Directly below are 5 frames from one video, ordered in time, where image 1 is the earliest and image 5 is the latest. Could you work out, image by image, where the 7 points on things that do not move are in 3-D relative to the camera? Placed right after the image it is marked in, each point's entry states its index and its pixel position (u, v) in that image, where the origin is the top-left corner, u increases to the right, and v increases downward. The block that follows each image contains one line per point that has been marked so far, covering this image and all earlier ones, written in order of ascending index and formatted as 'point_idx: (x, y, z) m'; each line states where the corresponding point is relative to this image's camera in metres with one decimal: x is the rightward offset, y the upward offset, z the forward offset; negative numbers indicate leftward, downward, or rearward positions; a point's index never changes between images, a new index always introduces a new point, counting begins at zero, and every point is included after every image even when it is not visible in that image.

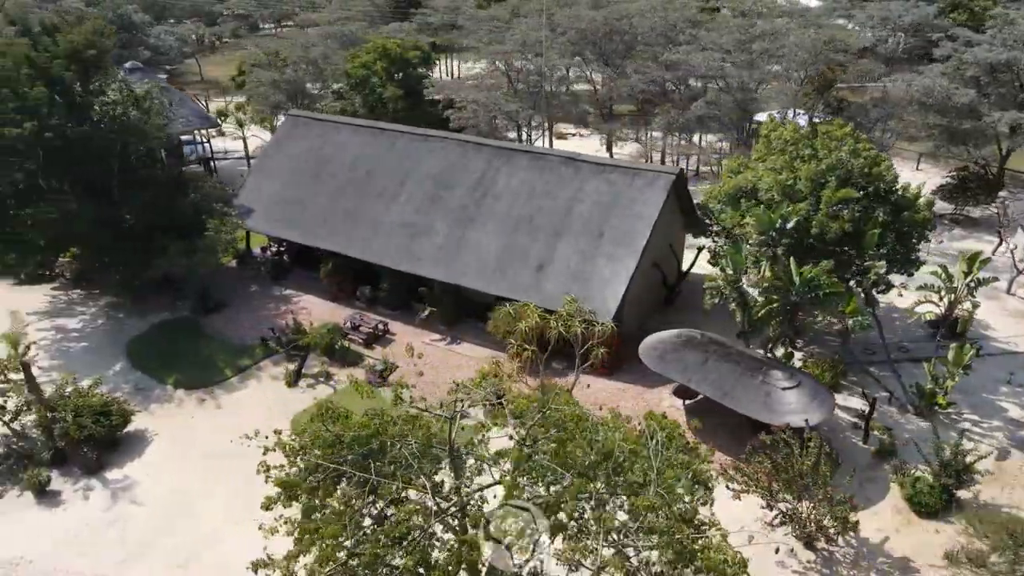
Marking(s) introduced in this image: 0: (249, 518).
0: (-6.7, -5.8, +18.7) m
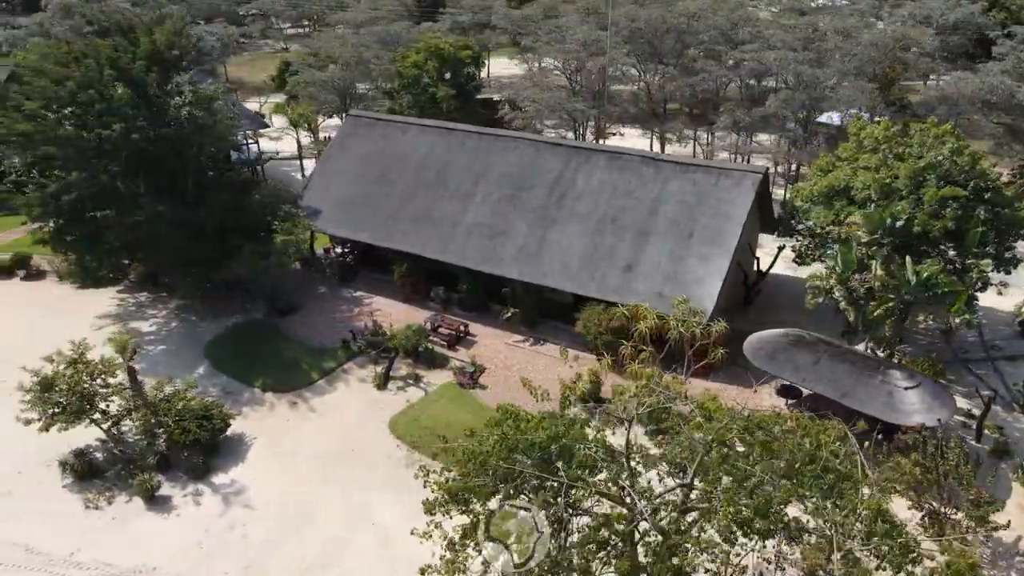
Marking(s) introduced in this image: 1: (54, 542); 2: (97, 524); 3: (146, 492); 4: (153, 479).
0: (-3.6, -5.9, +18.6) m
1: (-11.2, -6.3, +18.2) m
2: (-10.4, -6.0, +18.7) m
3: (-9.5, -5.3, +19.2) m
4: (-9.3, -5.0, +19.3) m
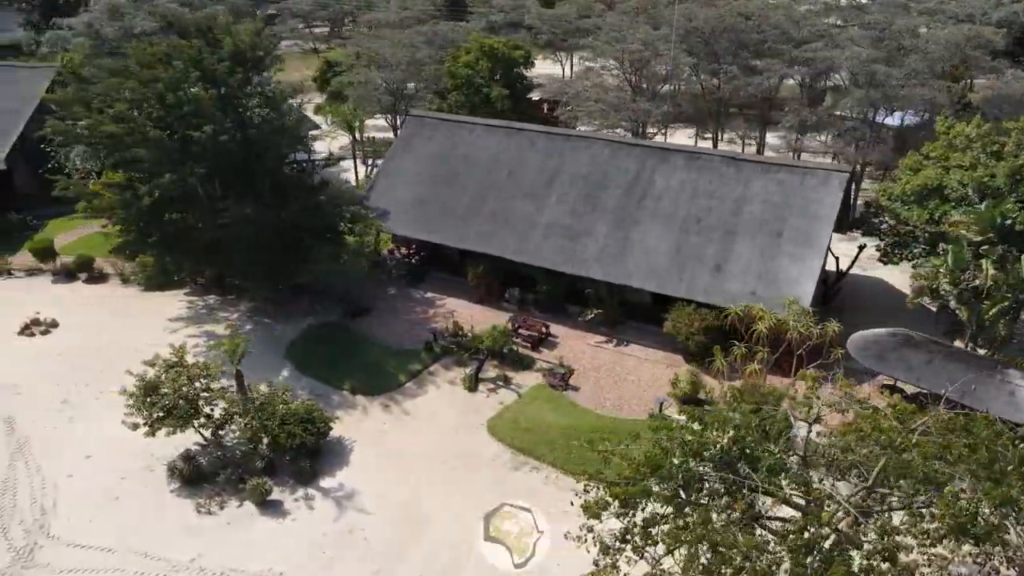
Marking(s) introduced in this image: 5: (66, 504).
0: (-0.6, -5.9, +18.4) m
1: (-8.2, -6.4, +18.0) m
2: (-7.5, -6.0, +18.5) m
3: (-6.5, -5.4, +19.0) m
4: (-6.4, -5.1, +19.2) m
5: (-11.7, -5.7, +19.5) m
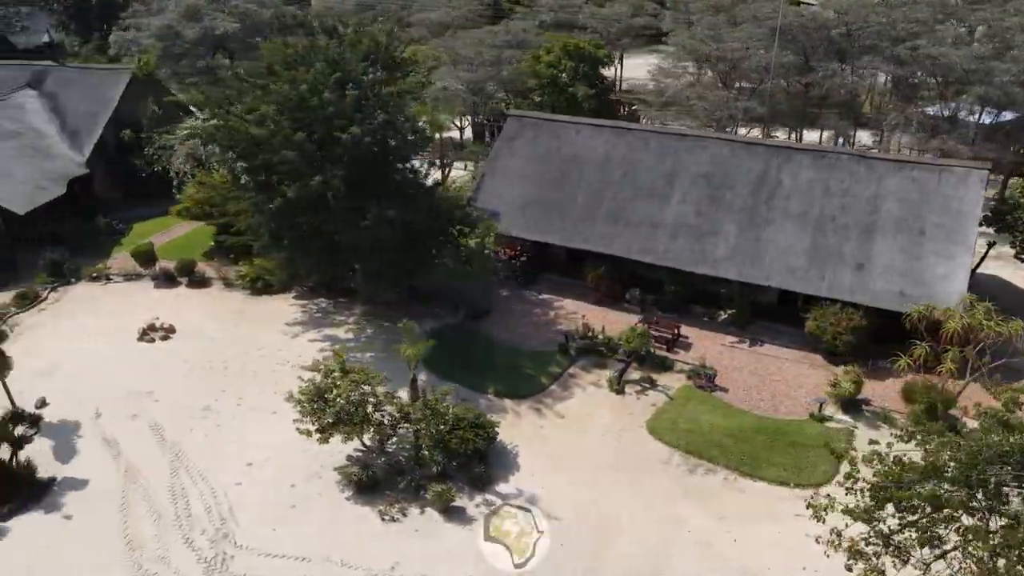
0: (+4.1, -6.0, +18.2) m
1: (-3.4, -6.5, +17.7) m
2: (-2.7, -6.1, +18.2) m
3: (-1.7, -5.4, +18.8) m
4: (-1.6, -5.1, +18.9) m
5: (-7.0, -5.8, +19.2) m
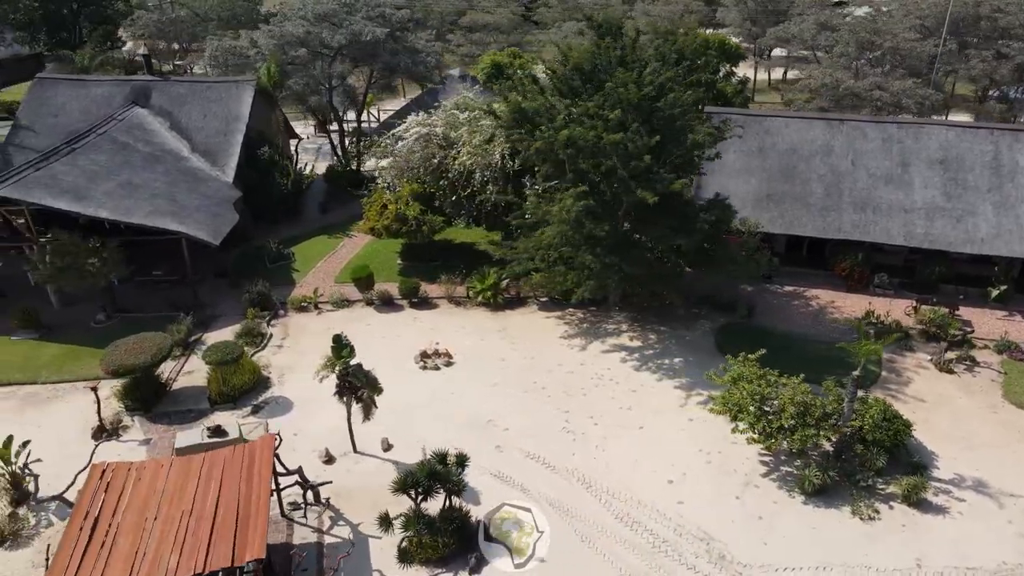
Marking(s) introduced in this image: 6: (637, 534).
0: (+16.2, -5.3, +19.2) m
1: (+8.9, -6.4, +17.6) m
2: (+9.5, -6.0, +18.3) m
3: (+10.3, -5.3, +18.9) m
4: (+10.4, -5.0, +19.1) m
5: (+5.1, -6.1, +18.6) m
6: (+3.1, -6.2, +18.6) m
